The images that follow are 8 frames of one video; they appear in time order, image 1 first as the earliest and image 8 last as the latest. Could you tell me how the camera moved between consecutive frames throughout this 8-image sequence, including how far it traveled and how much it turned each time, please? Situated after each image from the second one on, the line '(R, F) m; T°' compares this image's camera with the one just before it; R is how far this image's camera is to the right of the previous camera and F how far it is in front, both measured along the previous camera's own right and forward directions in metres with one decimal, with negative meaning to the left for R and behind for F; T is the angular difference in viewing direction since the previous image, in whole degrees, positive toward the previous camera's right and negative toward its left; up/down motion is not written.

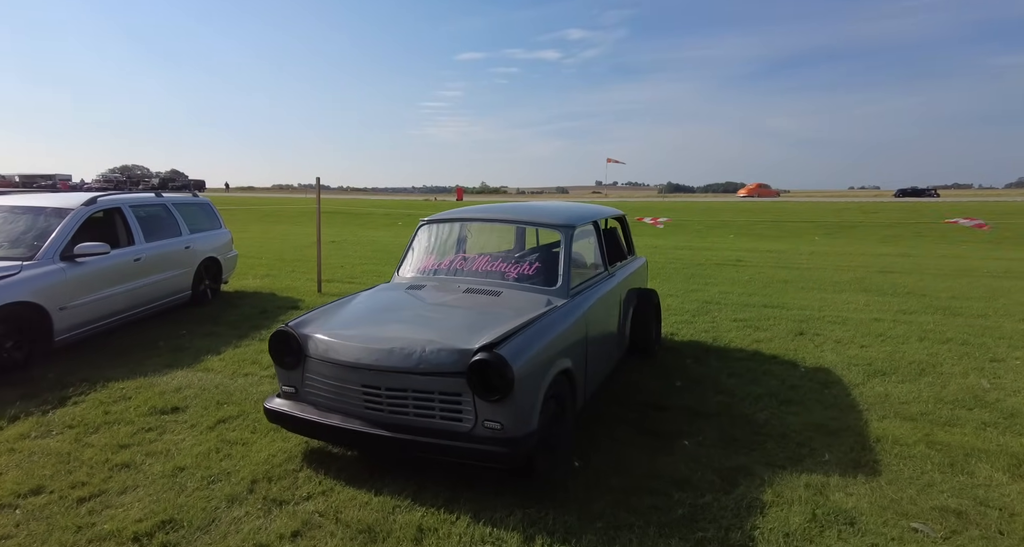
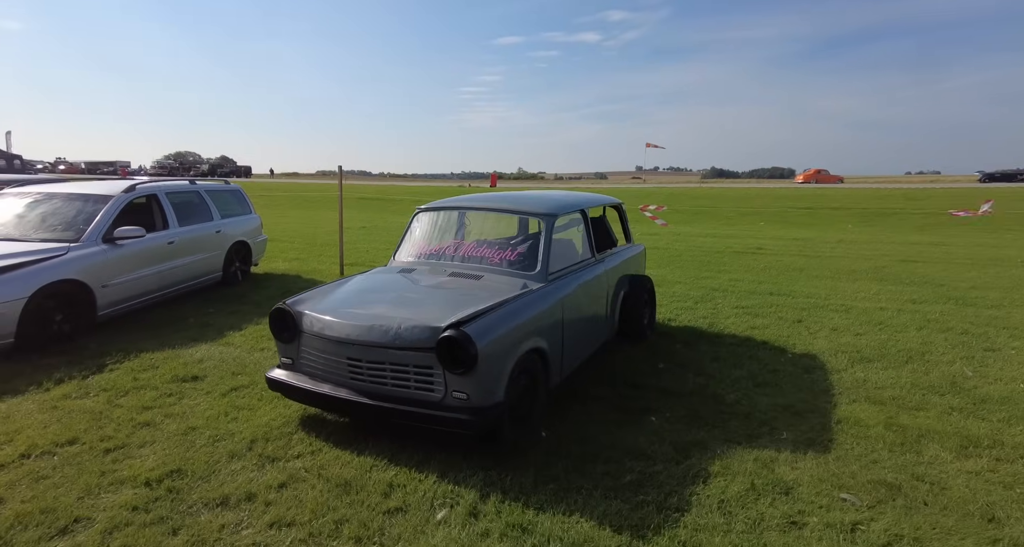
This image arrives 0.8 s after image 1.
(+0.4, -0.3) m; -3°
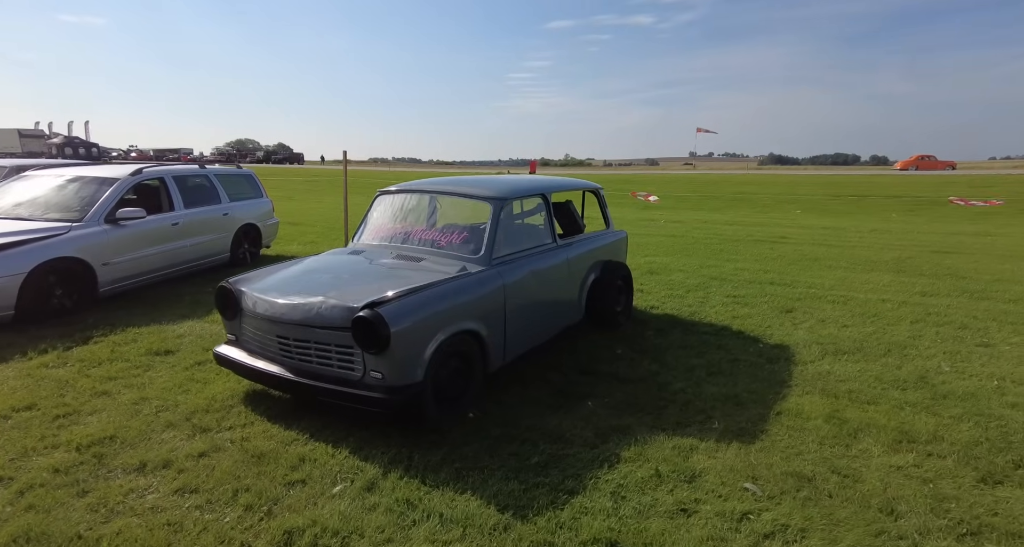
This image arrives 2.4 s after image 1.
(+0.7, 0.0) m; -4°
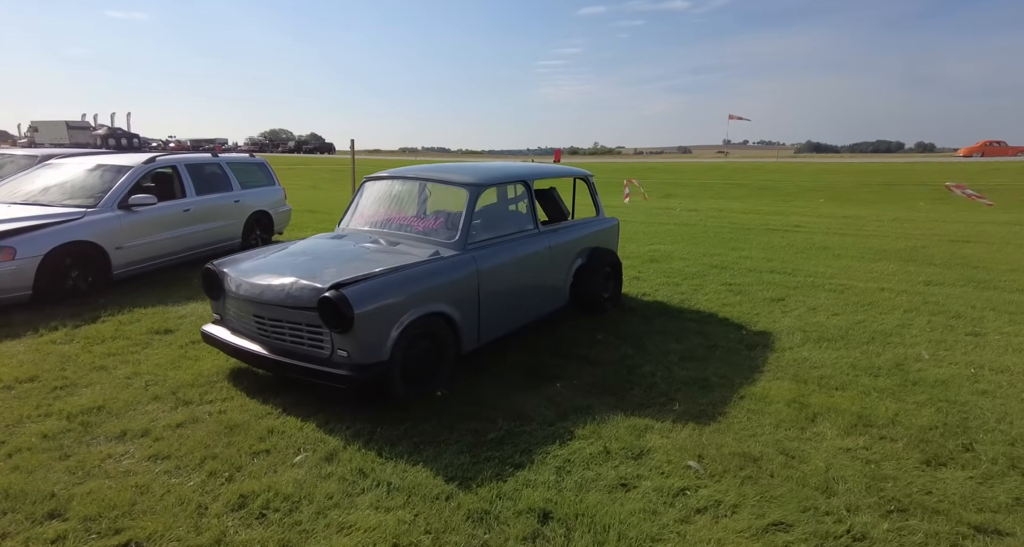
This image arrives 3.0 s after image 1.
(+0.4, -0.1) m; -3°
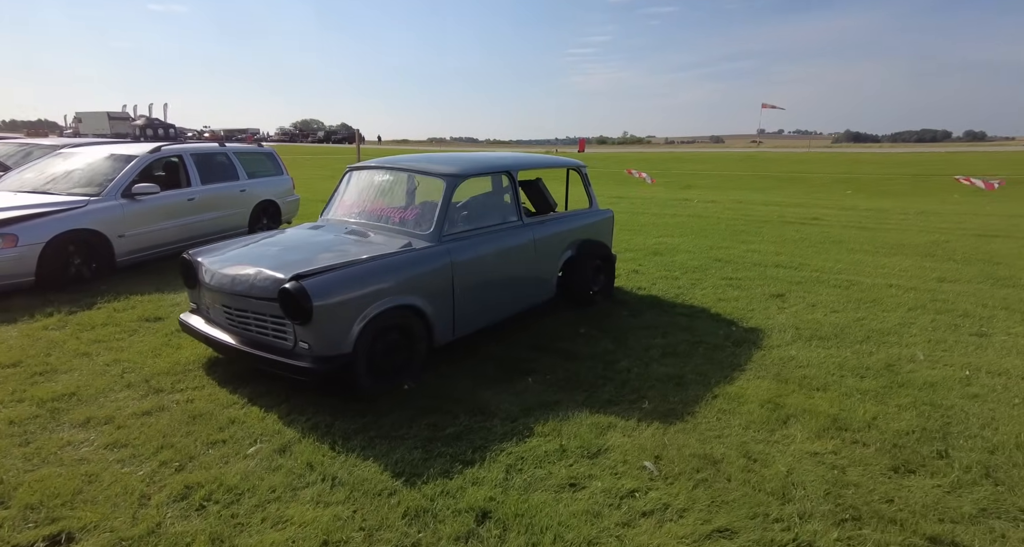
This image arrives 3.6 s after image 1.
(+0.4, +0.1) m; -2°
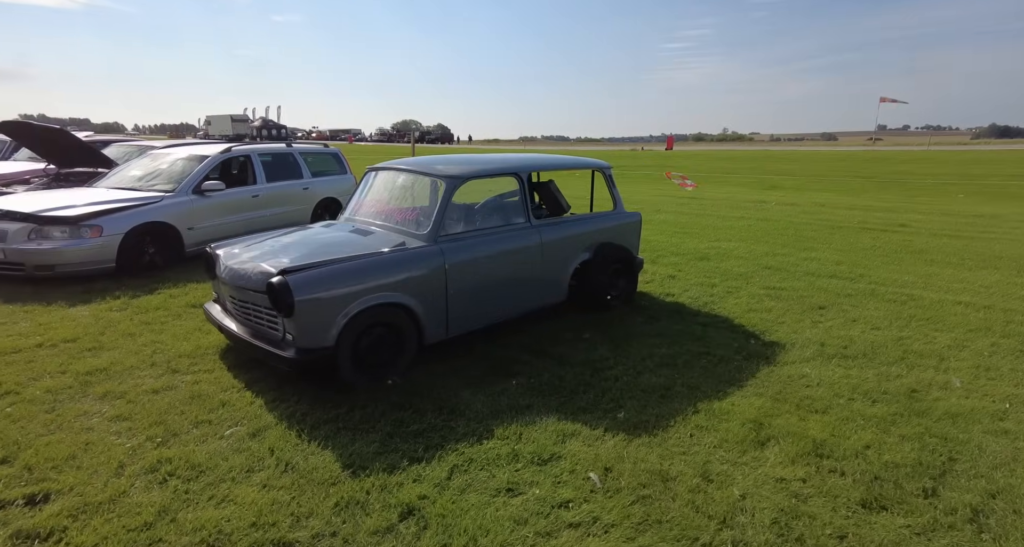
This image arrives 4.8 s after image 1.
(+0.7, 0.0) m; -8°
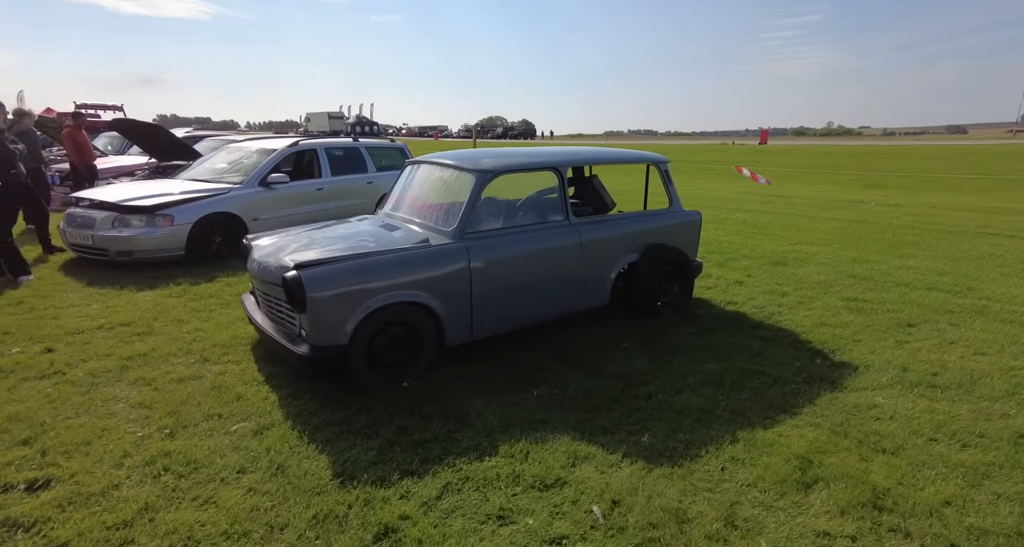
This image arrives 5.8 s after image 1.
(+0.3, +0.3) m; -8°
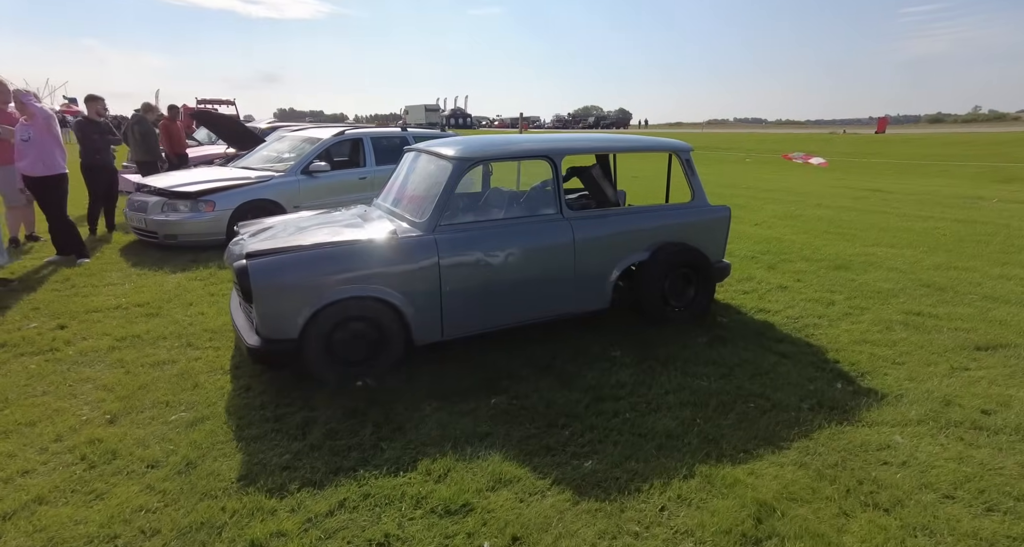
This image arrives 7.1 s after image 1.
(+0.7, +0.4) m; -9°
